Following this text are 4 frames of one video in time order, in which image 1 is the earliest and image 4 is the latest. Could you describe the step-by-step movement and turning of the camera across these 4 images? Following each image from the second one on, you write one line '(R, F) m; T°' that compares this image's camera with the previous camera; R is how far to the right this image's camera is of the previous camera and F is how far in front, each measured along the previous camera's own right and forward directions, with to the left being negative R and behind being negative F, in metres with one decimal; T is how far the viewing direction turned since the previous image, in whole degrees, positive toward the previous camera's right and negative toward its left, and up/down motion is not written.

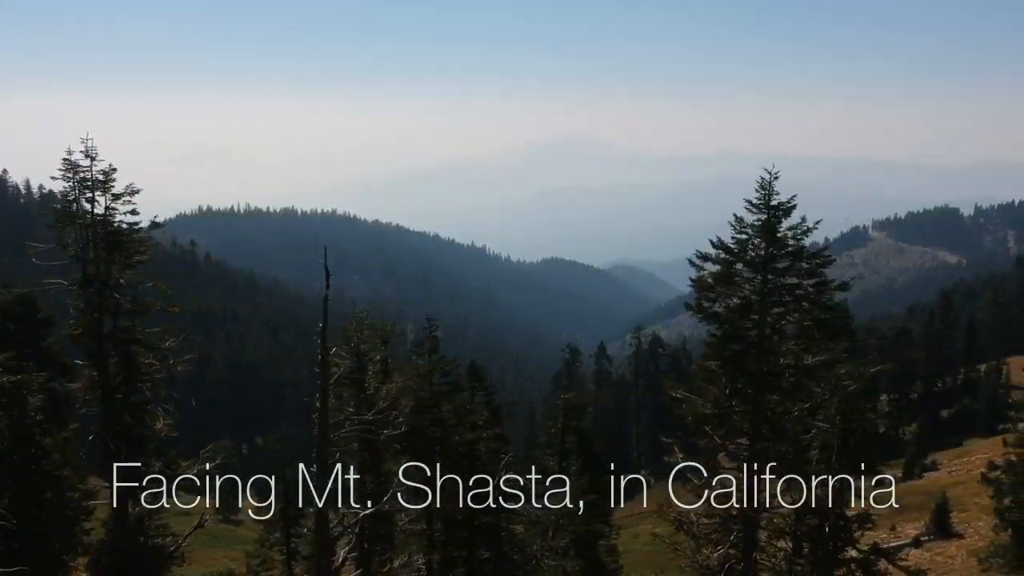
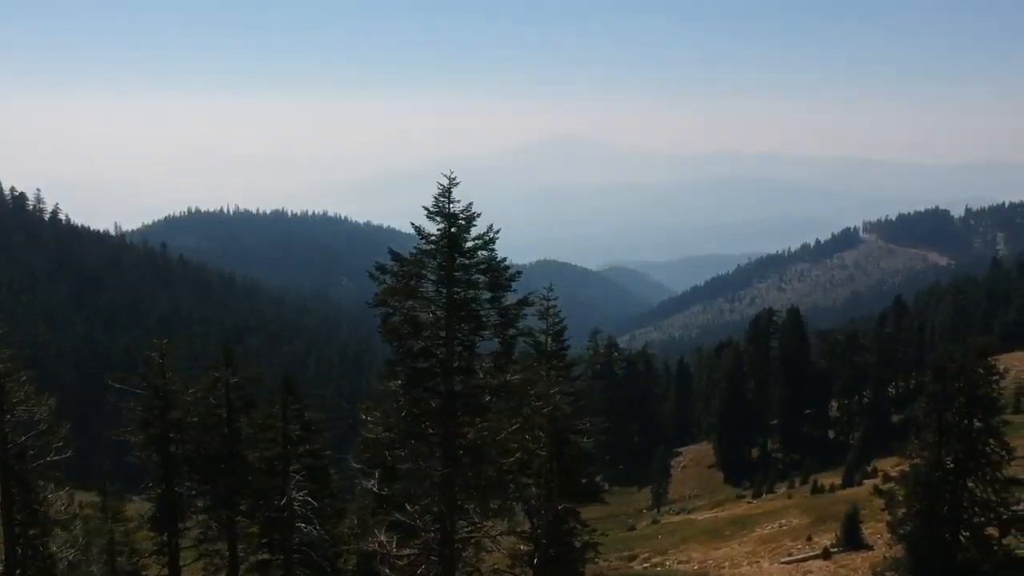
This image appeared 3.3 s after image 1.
(+5.5, +1.0) m; 0°
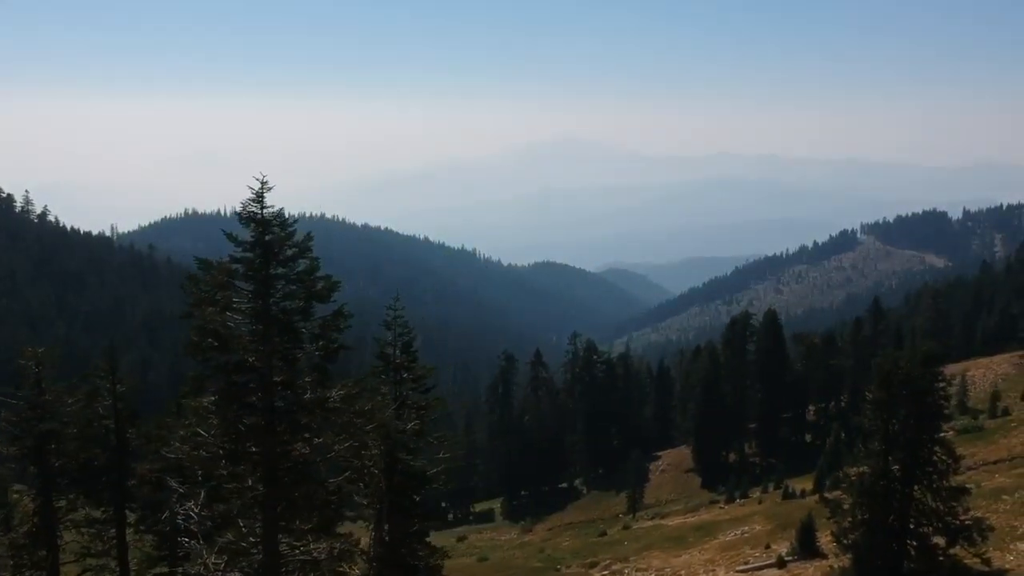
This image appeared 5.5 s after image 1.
(+2.8, +0.7) m; 0°
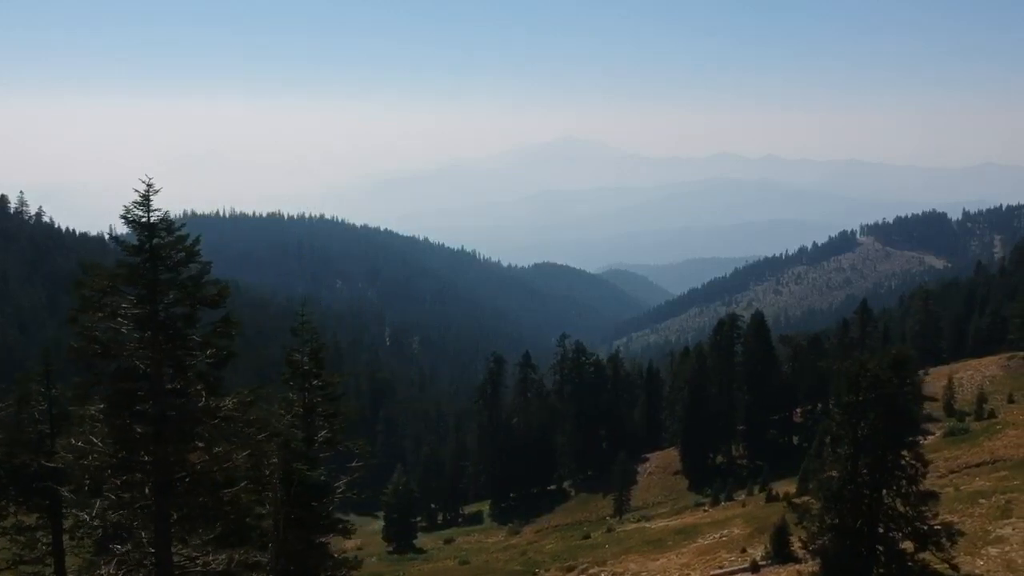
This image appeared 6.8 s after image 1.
(+1.6, +0.3) m; 0°
